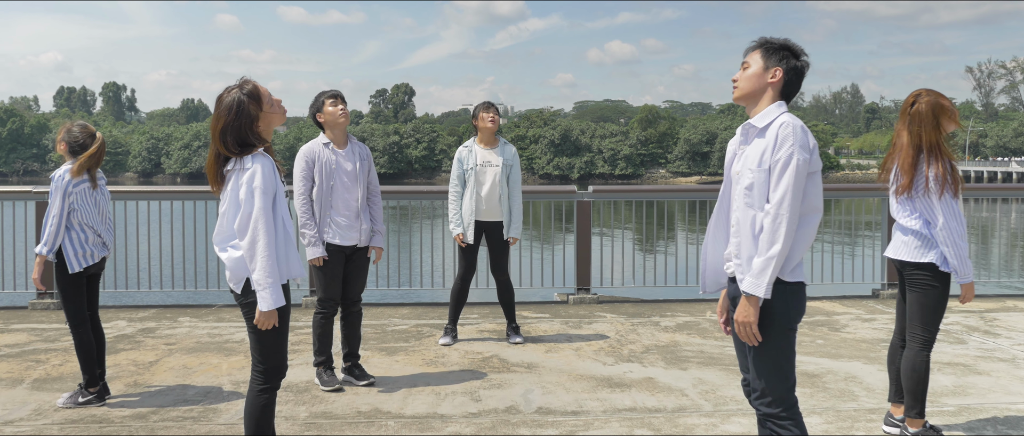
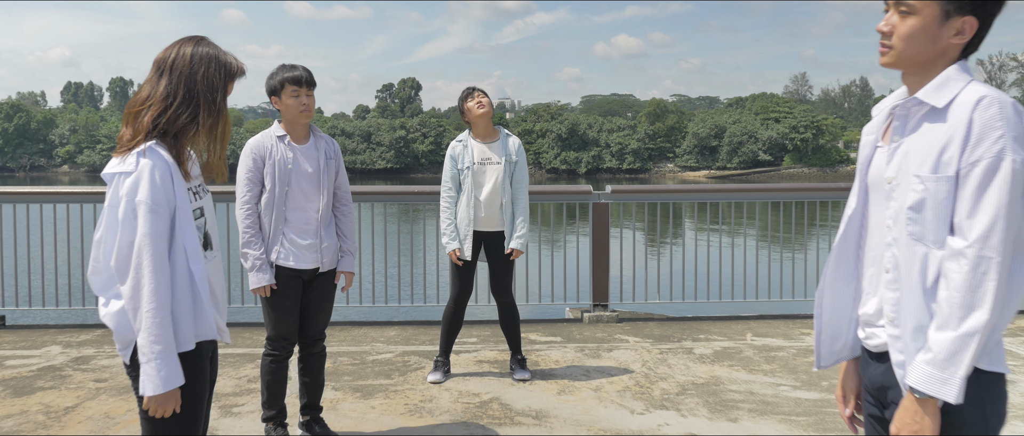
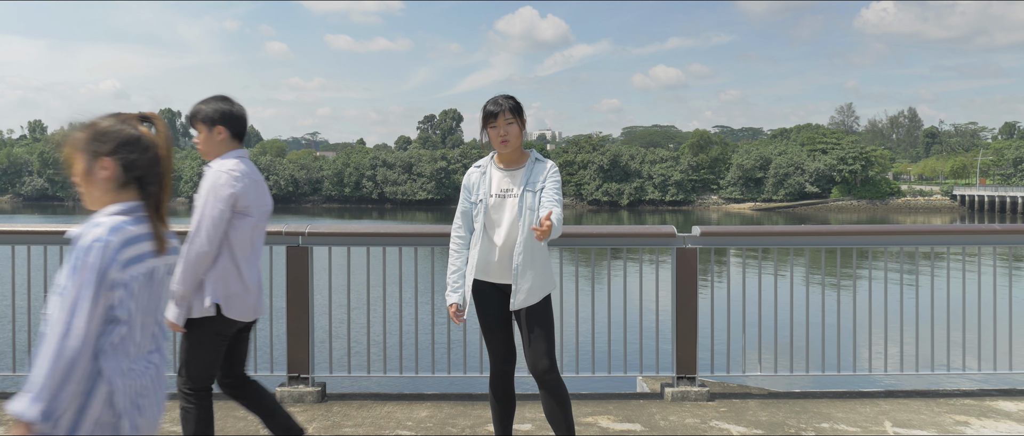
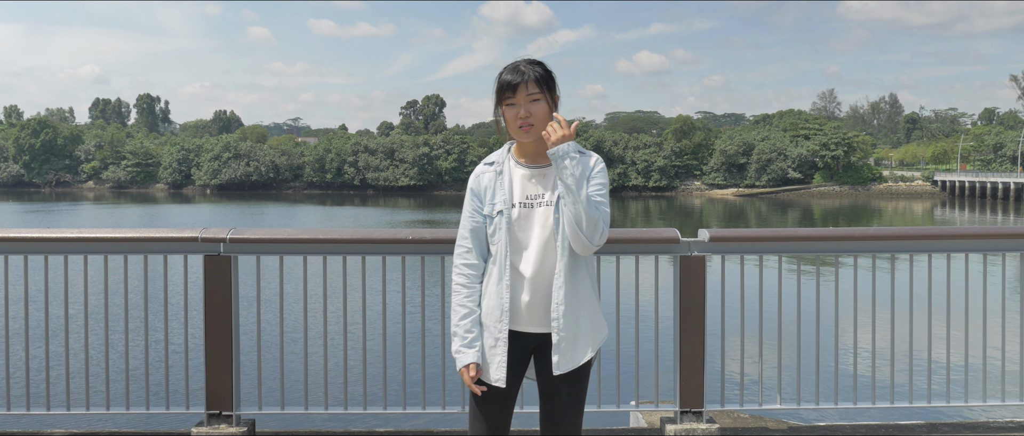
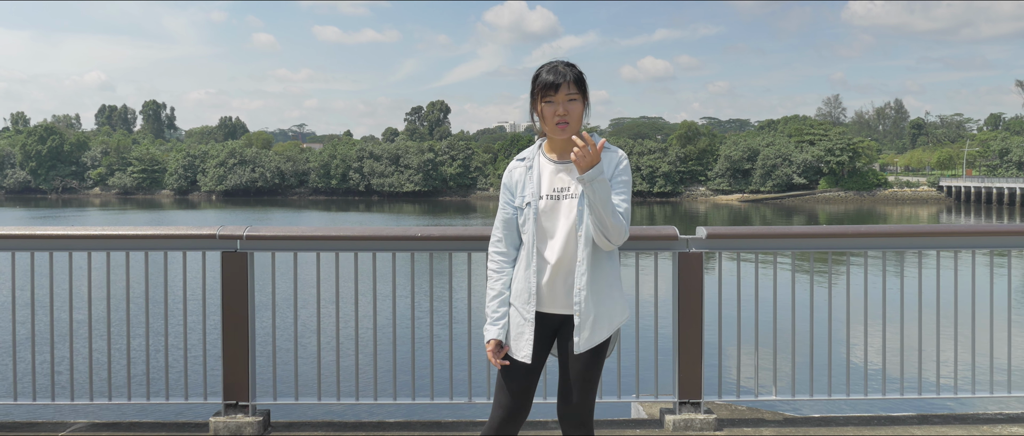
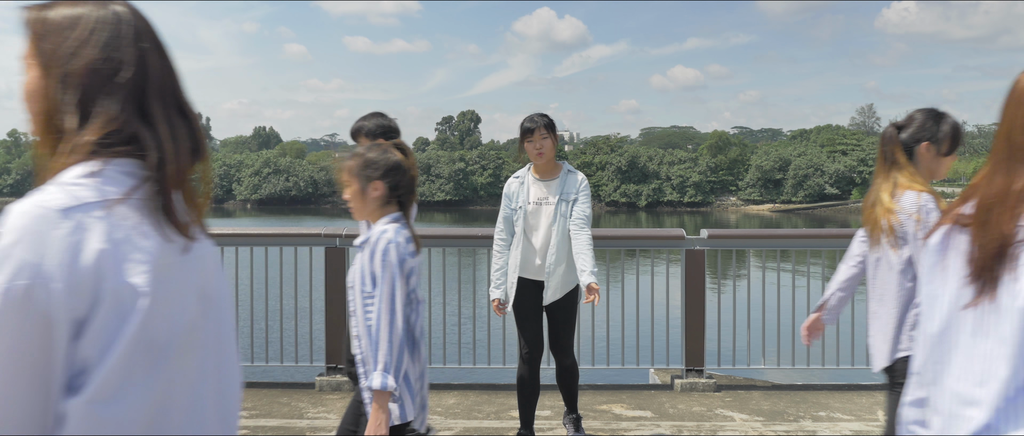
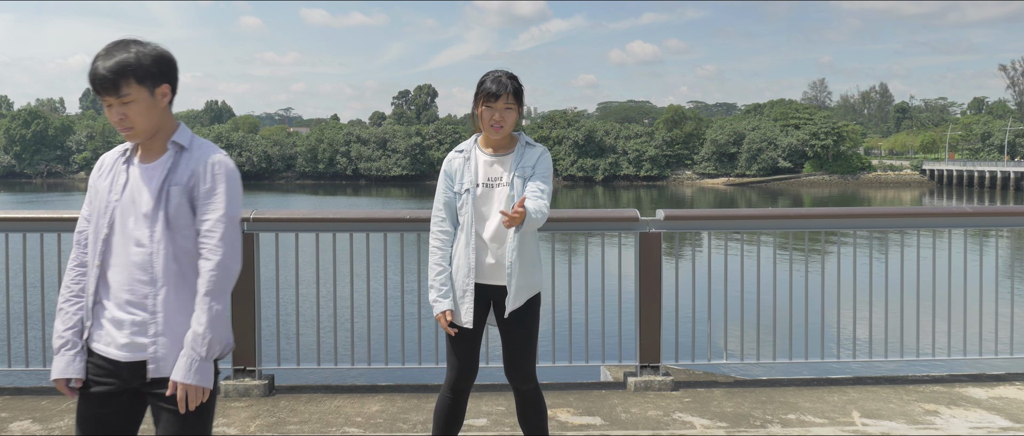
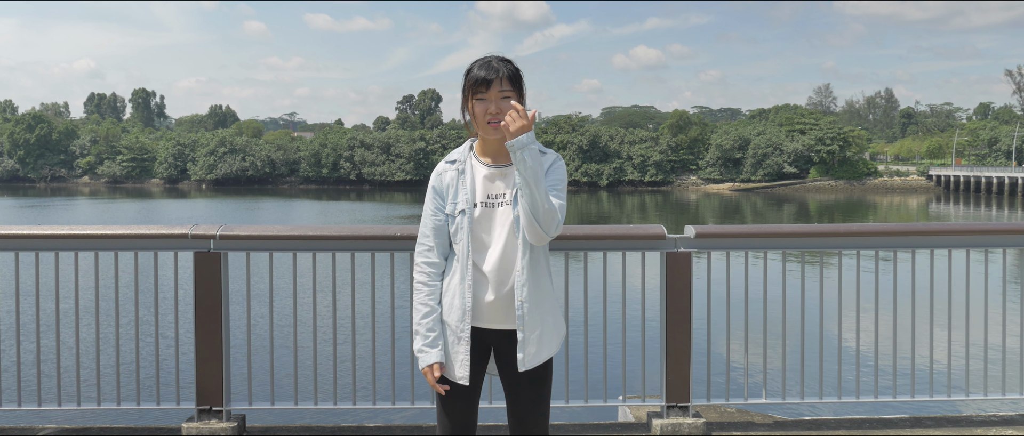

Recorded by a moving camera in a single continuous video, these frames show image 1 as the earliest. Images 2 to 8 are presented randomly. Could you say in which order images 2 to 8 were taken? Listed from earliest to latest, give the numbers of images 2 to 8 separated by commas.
2, 7, 8, 4, 5, 3, 6
